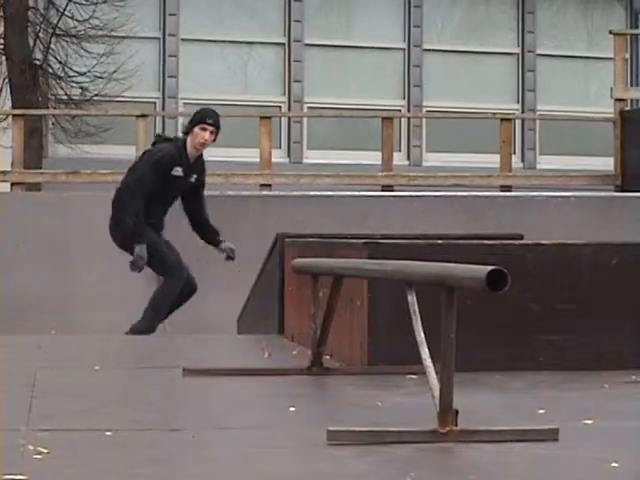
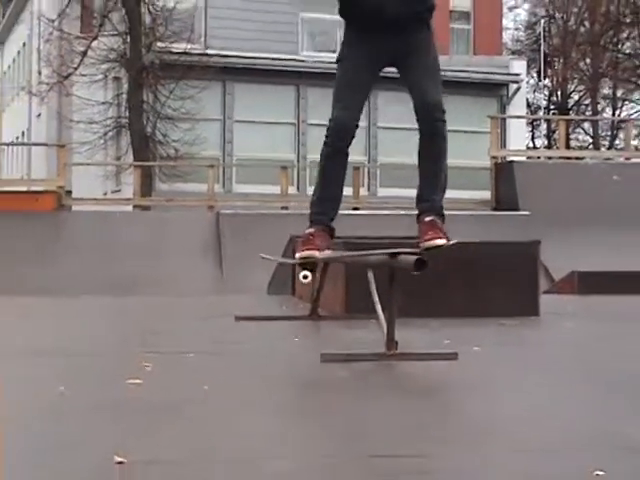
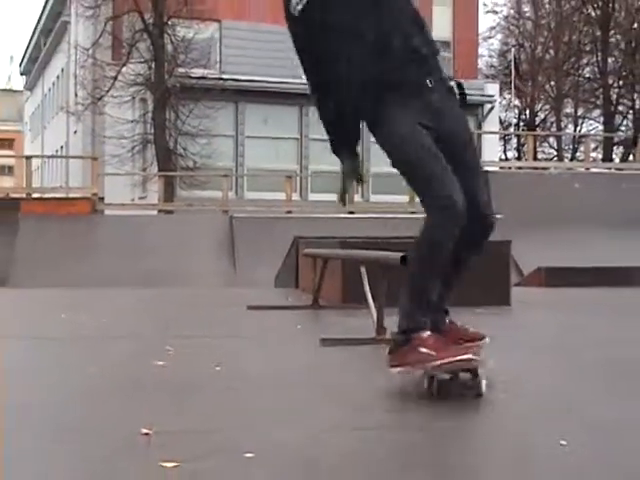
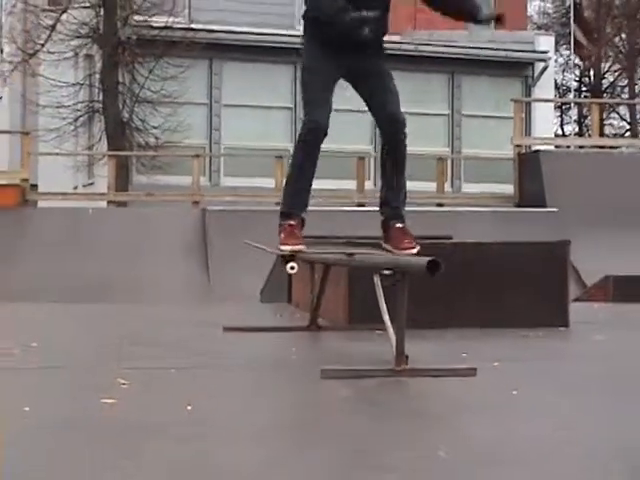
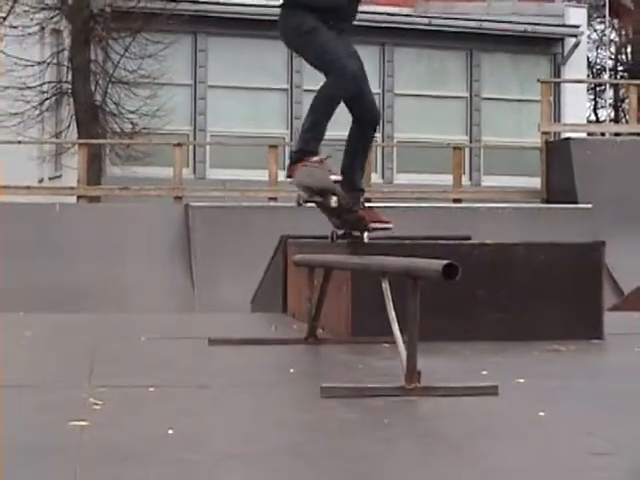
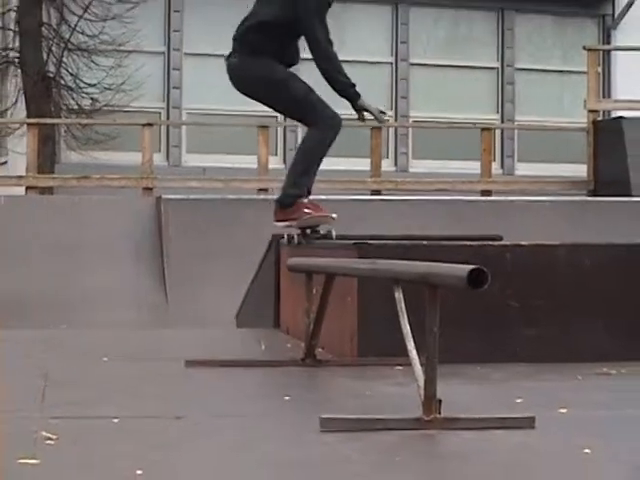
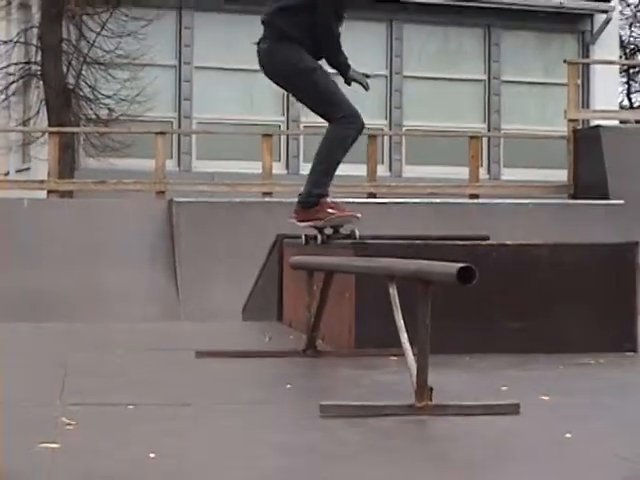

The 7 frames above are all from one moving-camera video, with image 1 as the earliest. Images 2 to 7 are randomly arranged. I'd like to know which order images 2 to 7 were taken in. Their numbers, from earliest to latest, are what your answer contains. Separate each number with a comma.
6, 7, 5, 4, 2, 3
